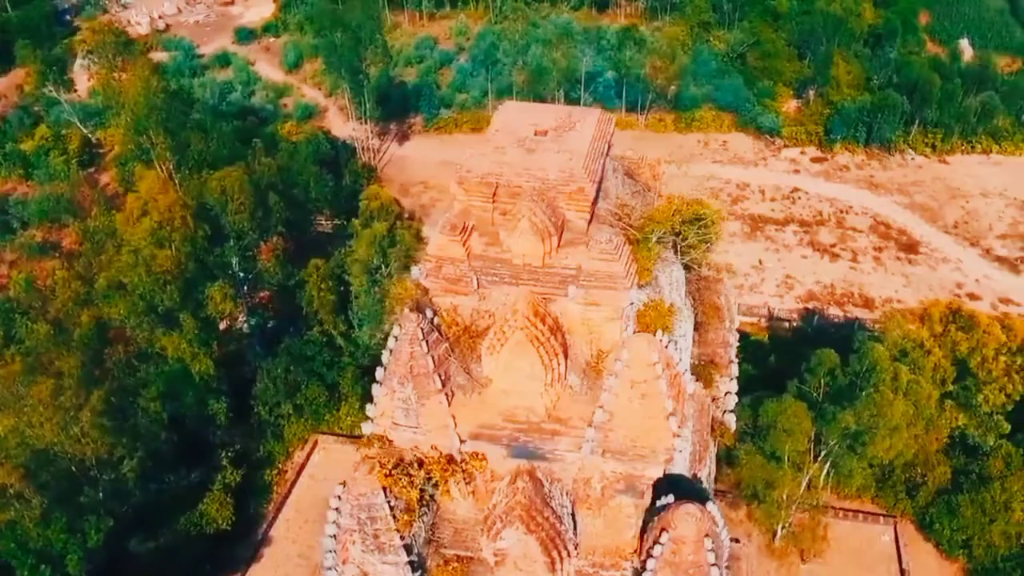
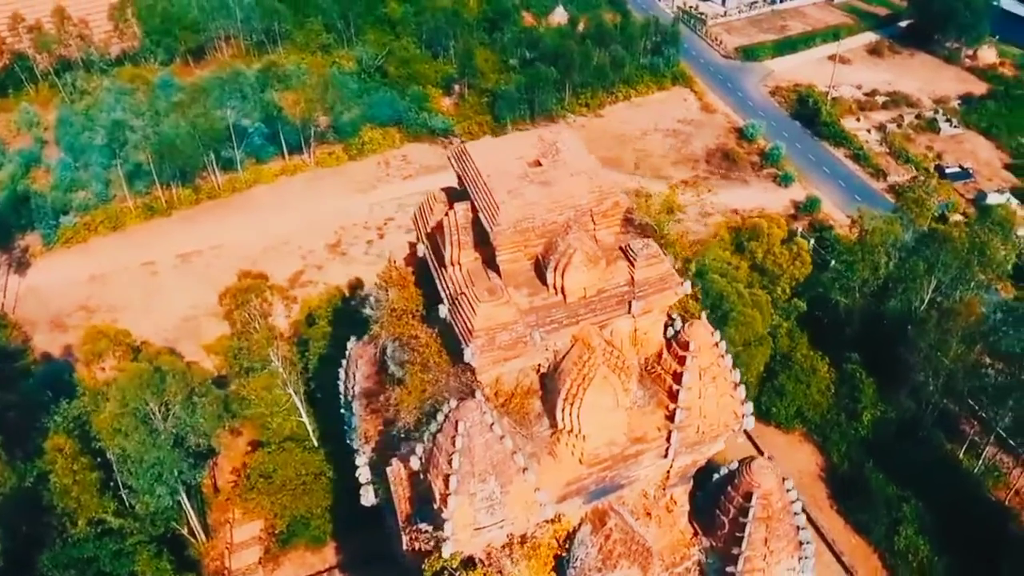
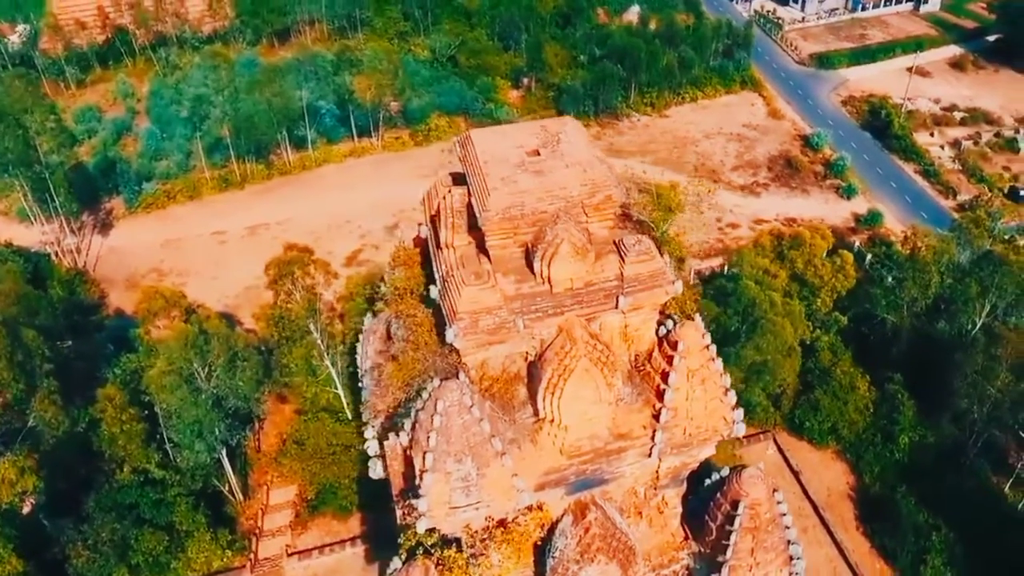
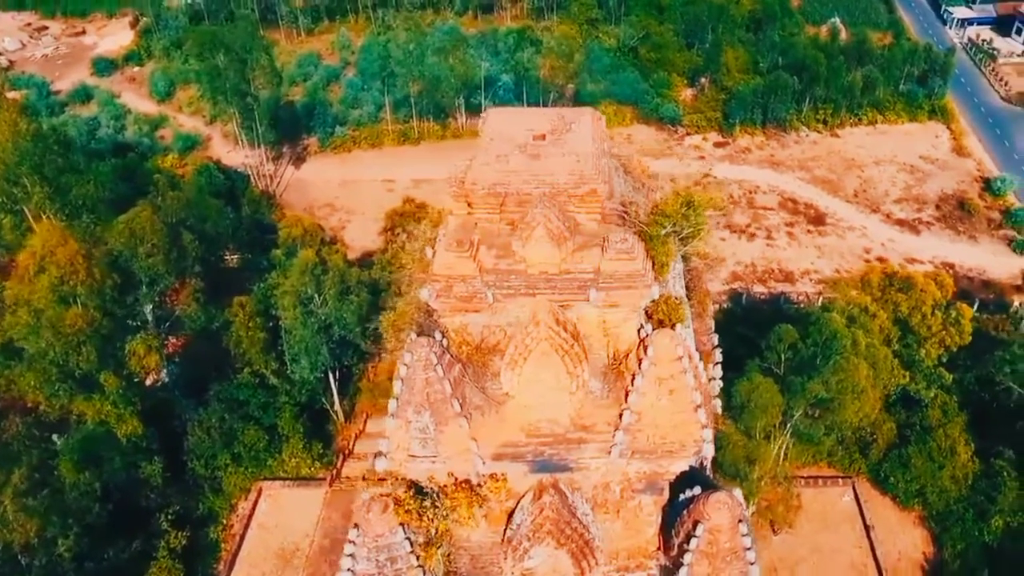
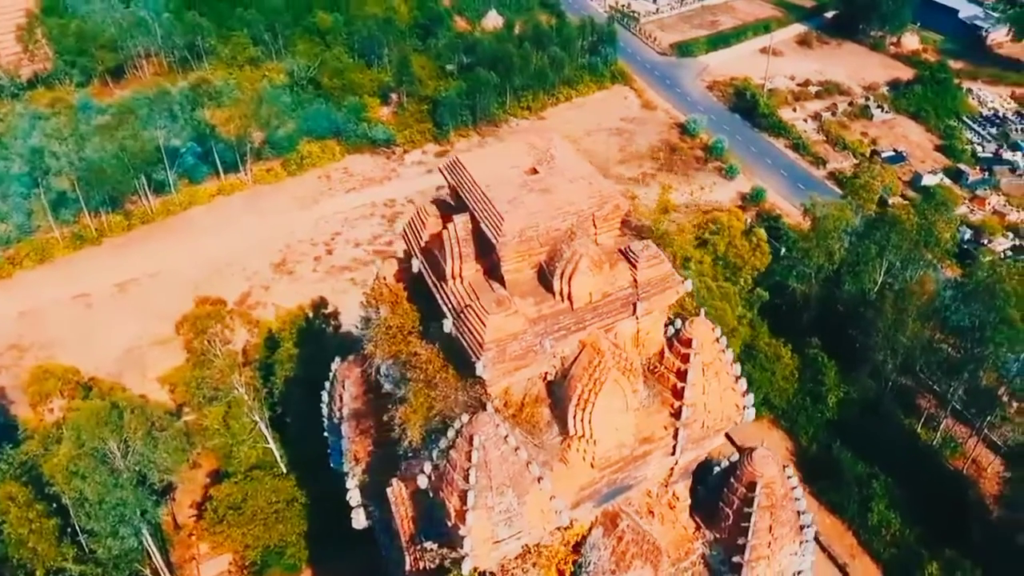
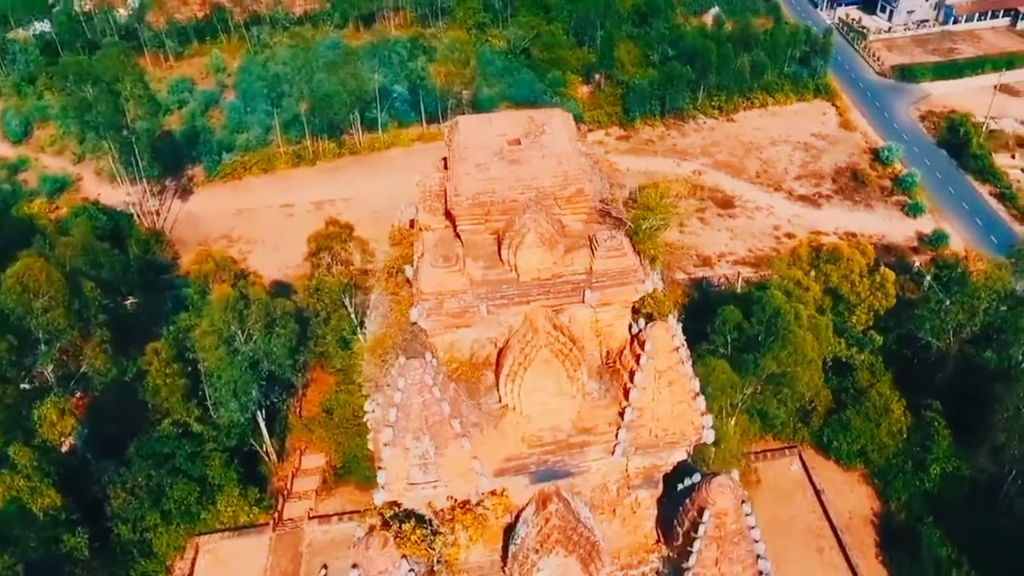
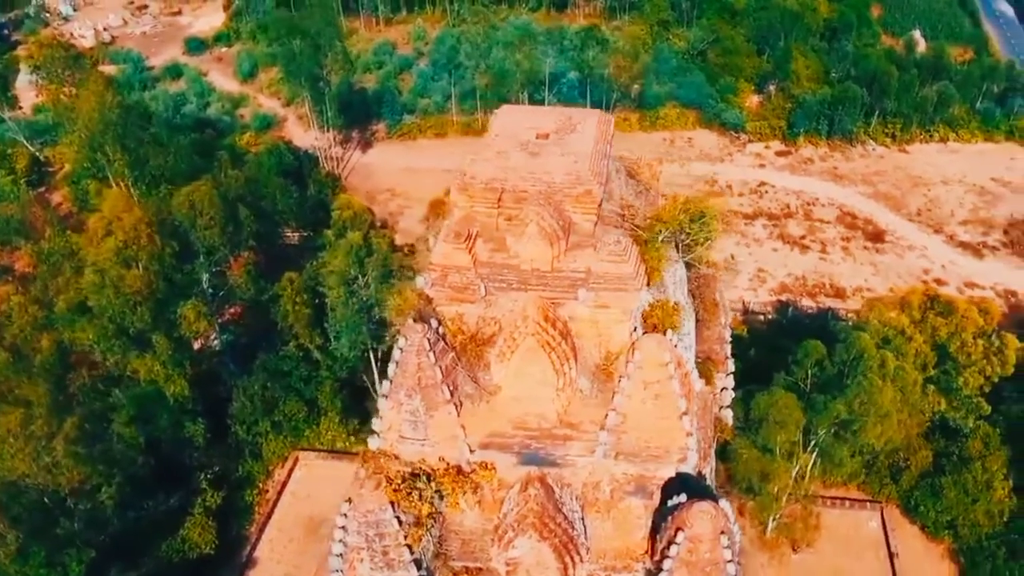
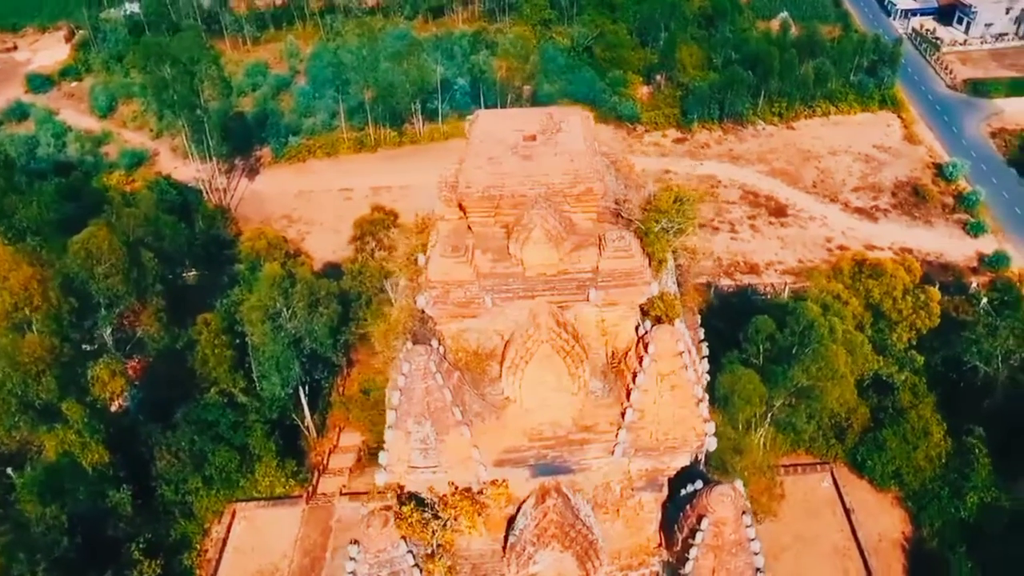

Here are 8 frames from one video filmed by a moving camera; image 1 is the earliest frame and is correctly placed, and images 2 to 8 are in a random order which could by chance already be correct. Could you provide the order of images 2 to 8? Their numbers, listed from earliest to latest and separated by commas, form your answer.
7, 4, 8, 6, 3, 2, 5
